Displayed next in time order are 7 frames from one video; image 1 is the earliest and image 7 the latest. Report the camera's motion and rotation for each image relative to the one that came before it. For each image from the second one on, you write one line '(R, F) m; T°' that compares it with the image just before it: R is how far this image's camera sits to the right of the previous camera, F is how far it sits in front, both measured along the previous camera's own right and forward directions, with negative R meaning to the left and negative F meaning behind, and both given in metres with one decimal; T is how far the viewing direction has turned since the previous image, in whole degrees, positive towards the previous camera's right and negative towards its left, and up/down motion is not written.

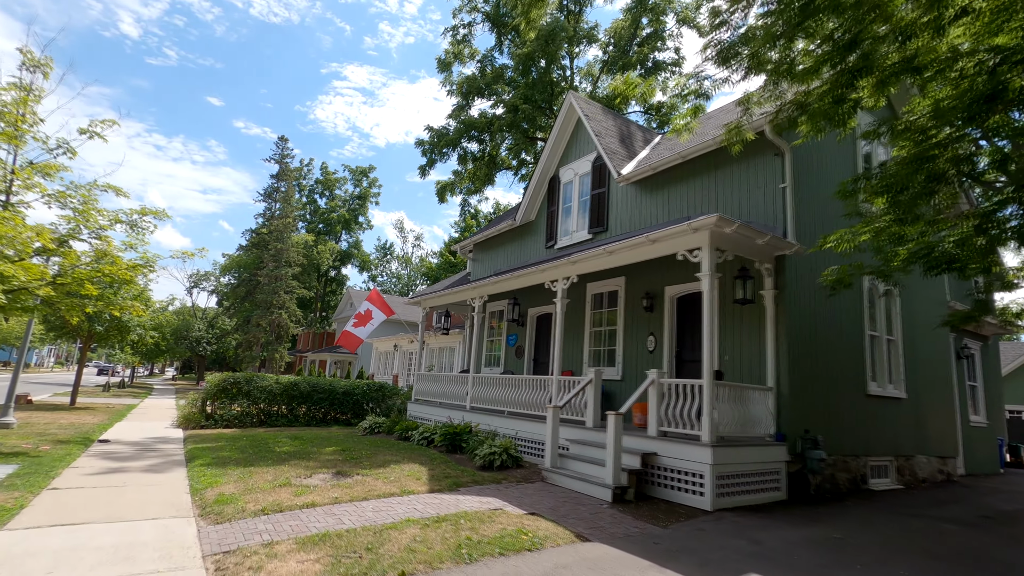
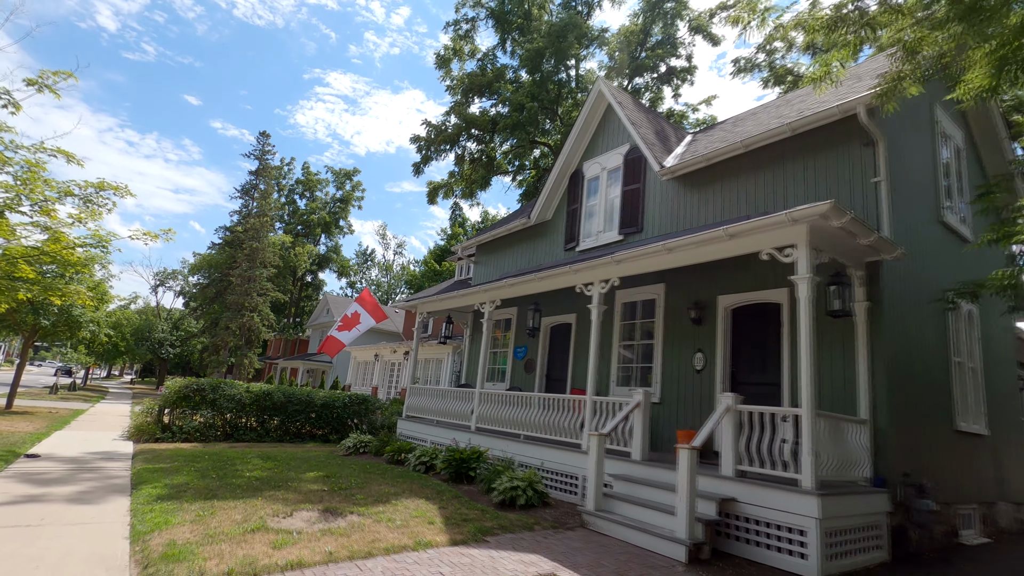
(-0.8, +1.5) m; +3°
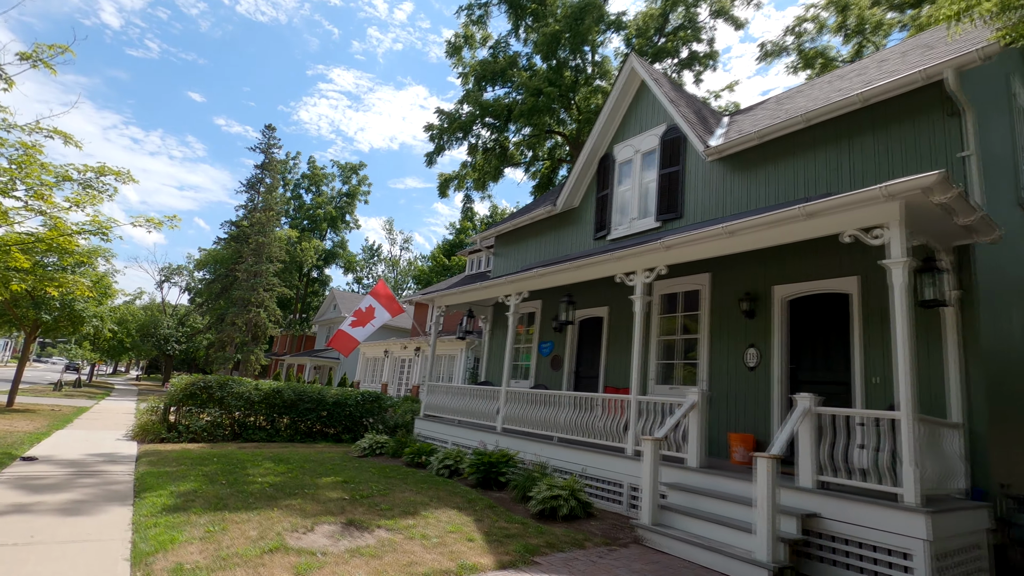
(-0.4, +0.7) m; 0°
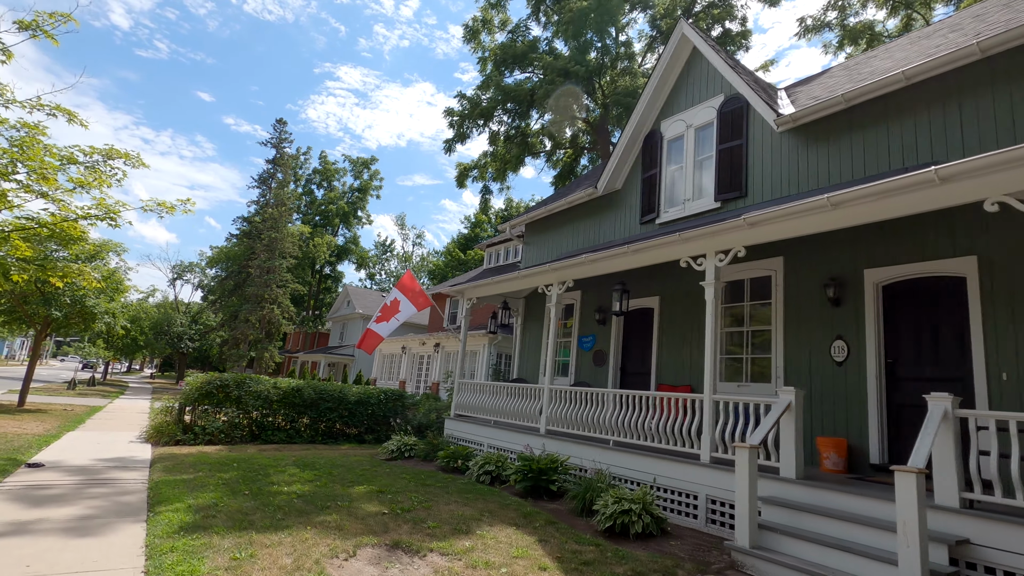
(-0.6, +0.8) m; -1°
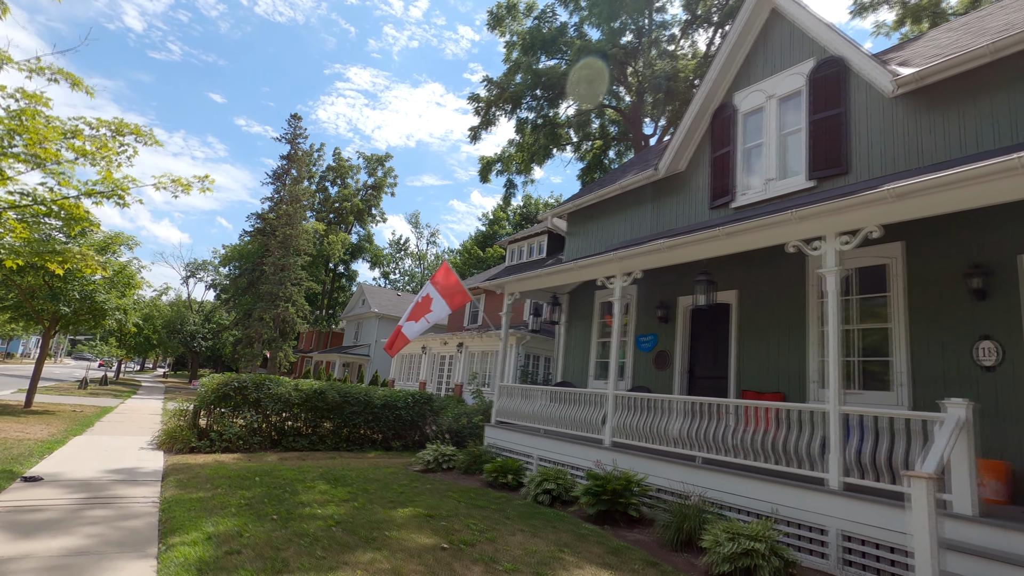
(-0.7, +1.1) m; -1°
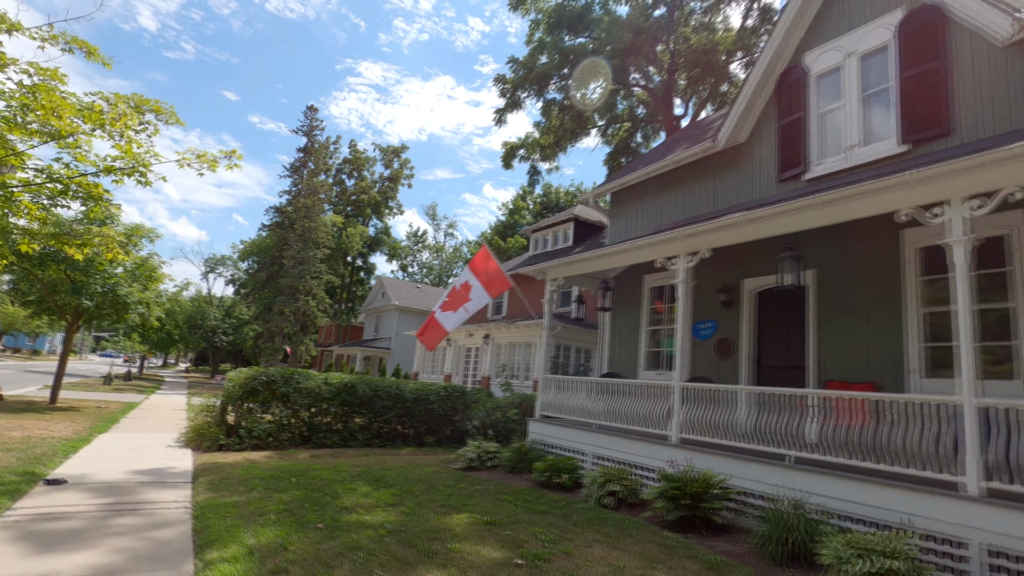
(-0.5, +0.7) m; -1°
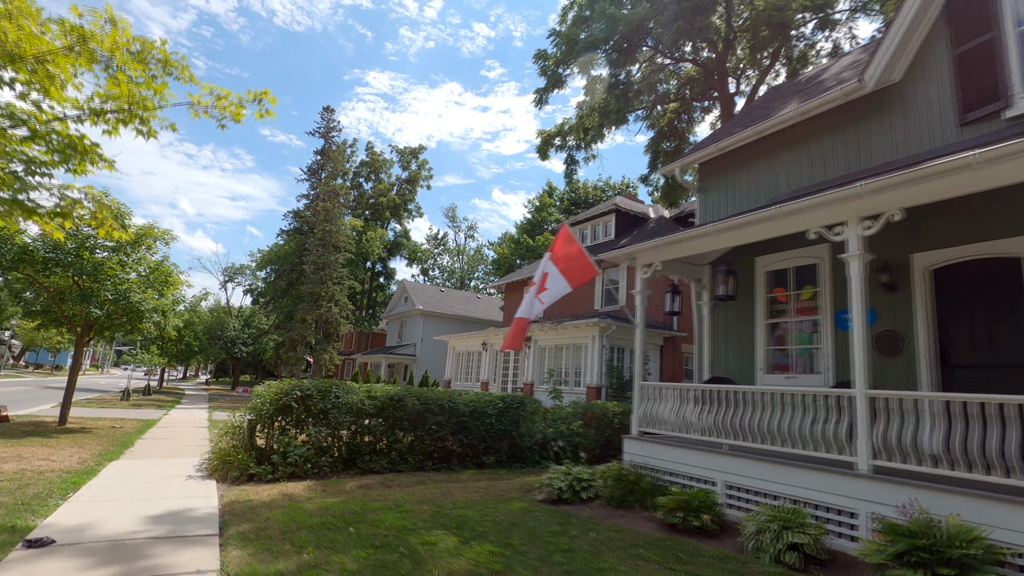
(-1.1, +1.7) m; -1°
